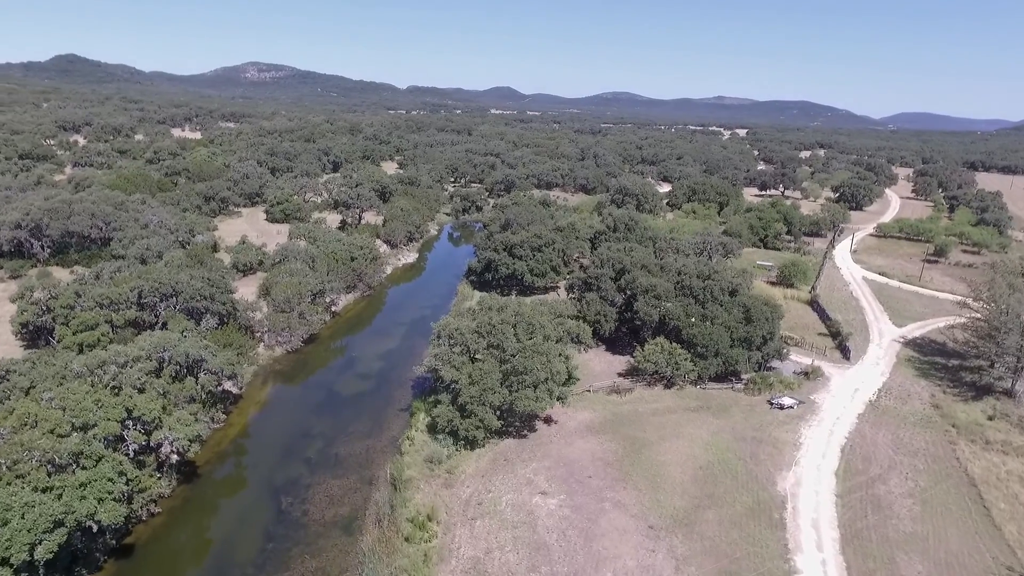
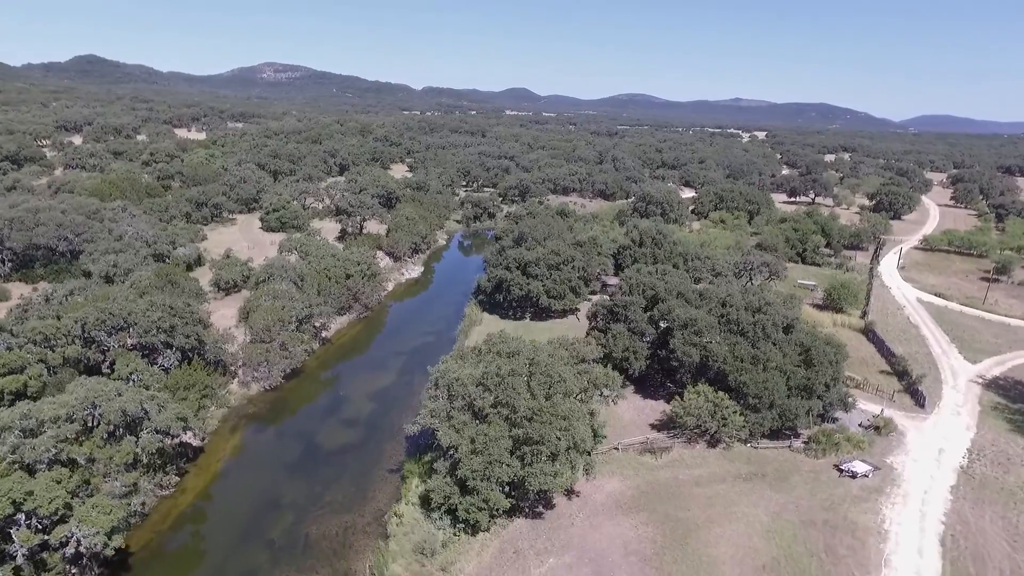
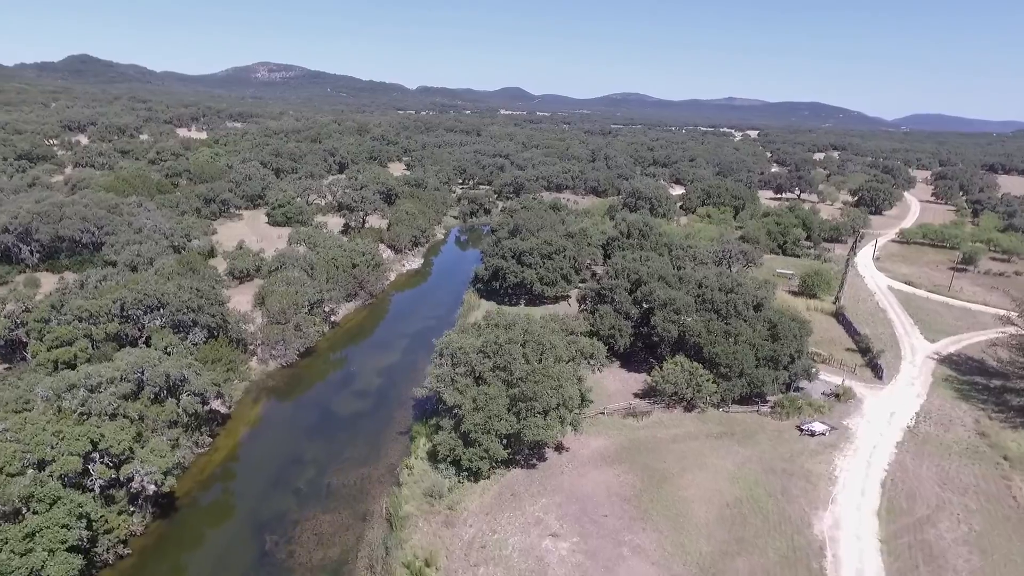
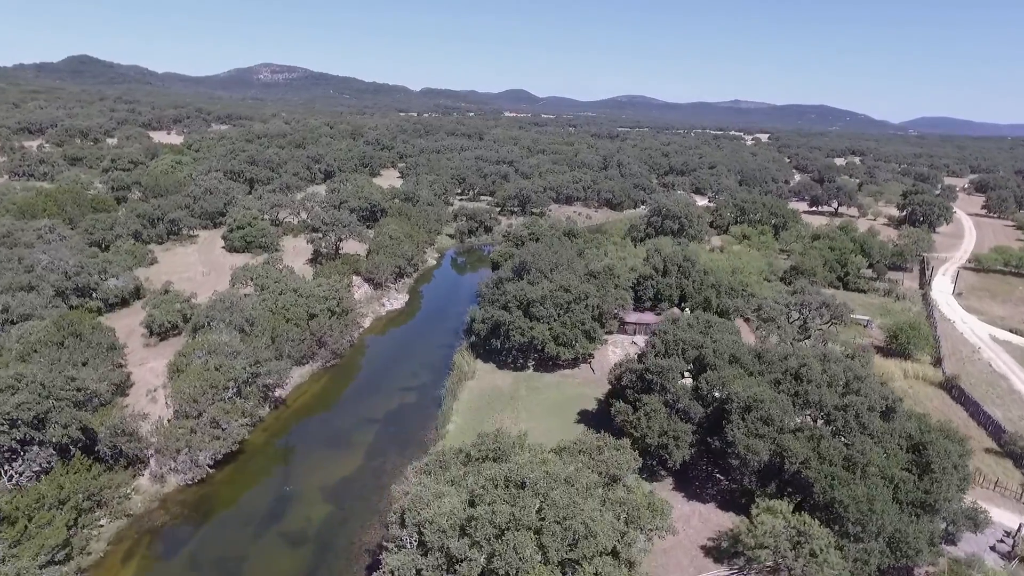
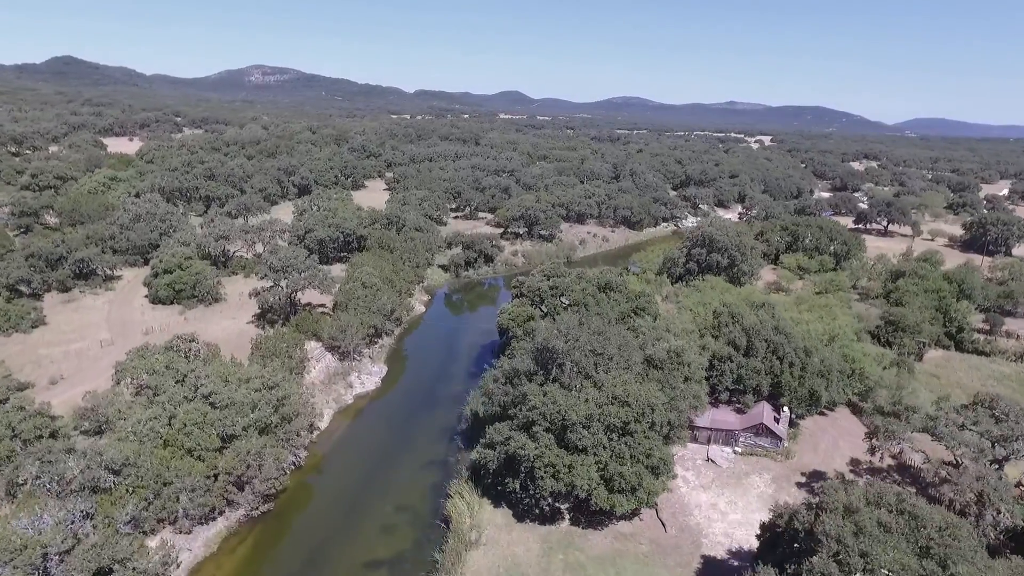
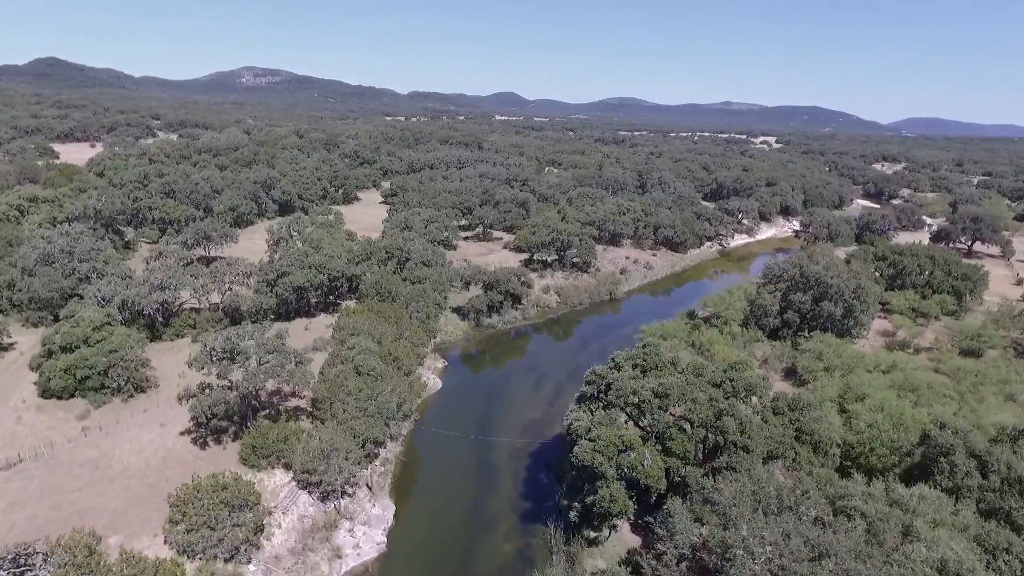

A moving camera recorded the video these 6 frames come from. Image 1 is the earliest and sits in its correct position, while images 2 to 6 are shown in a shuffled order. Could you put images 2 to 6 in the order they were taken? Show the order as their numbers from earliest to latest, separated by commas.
3, 2, 4, 5, 6
